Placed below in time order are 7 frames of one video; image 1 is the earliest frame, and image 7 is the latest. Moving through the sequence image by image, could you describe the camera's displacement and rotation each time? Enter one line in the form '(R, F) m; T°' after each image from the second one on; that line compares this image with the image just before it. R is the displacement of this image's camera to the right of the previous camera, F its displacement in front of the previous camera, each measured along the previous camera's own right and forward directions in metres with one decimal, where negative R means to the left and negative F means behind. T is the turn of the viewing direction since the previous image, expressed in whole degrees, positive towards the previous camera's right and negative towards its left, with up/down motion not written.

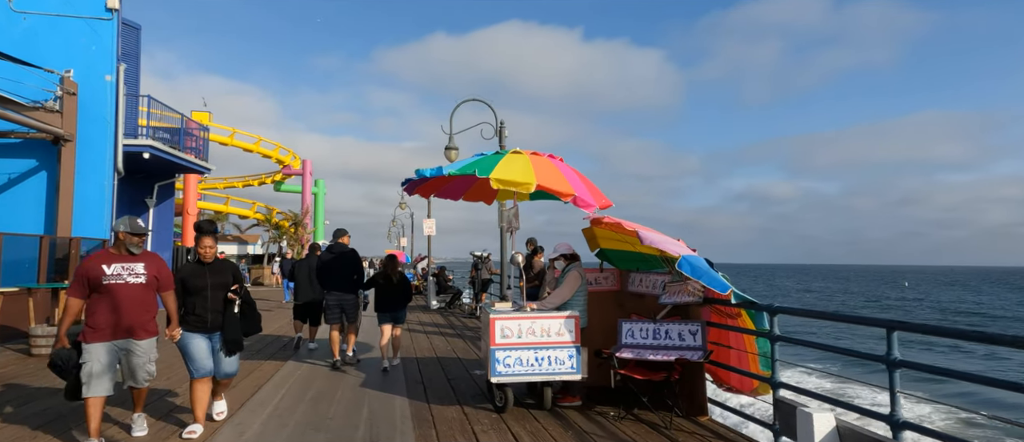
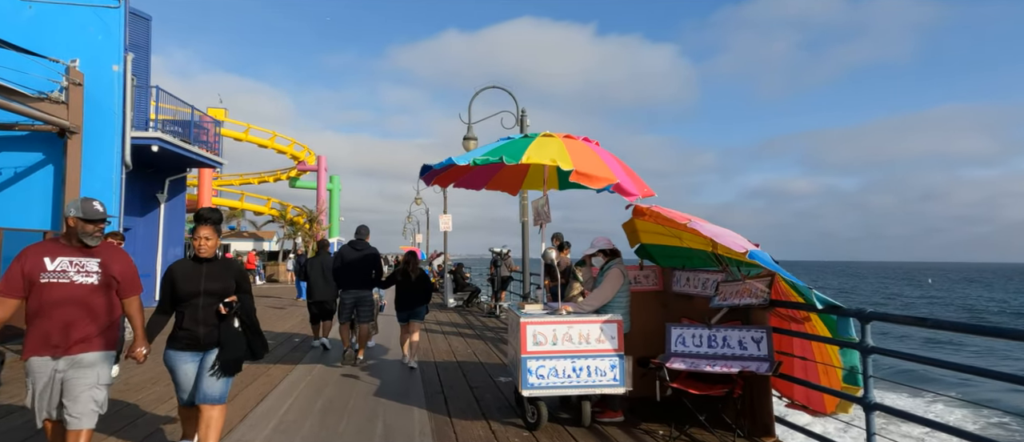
(-0.2, +0.6) m; -1°
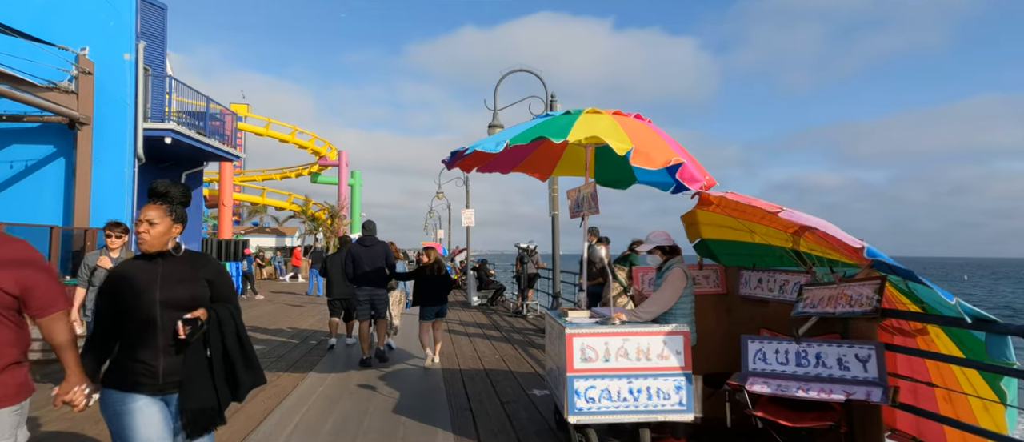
(-0.2, +0.8) m; -2°
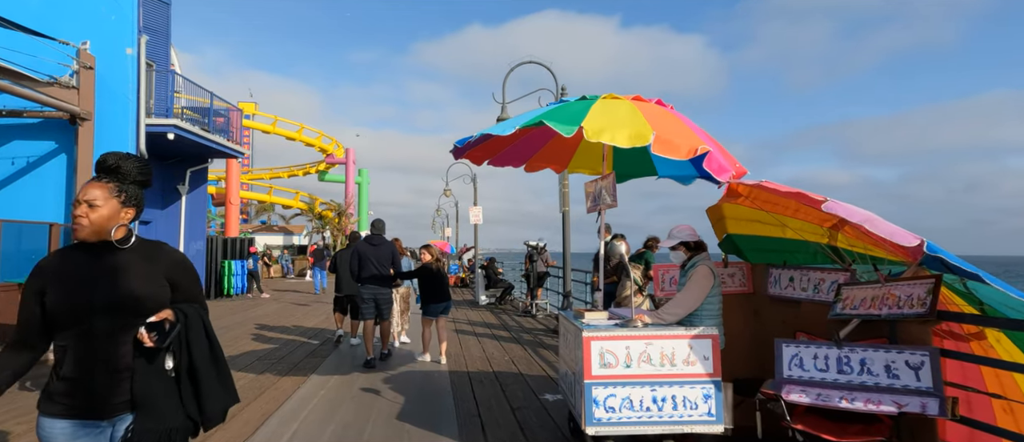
(0.0, +0.3) m; -1°
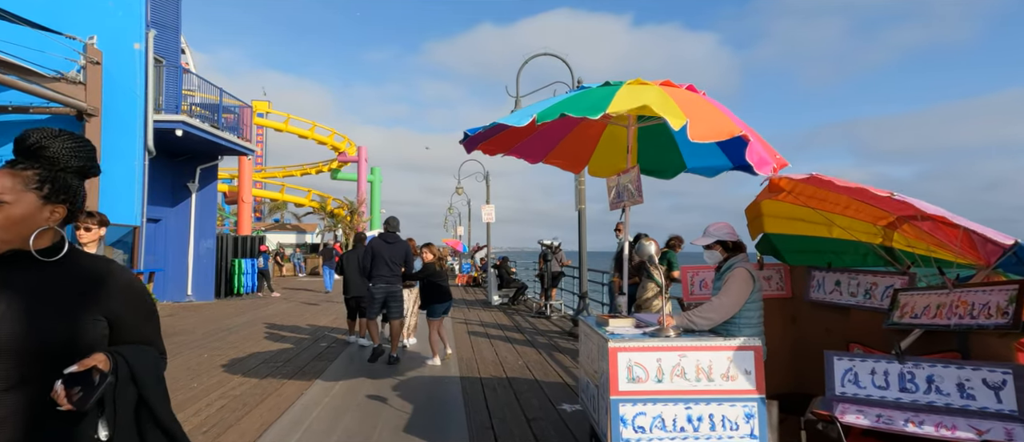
(0.0, +0.4) m; -1°
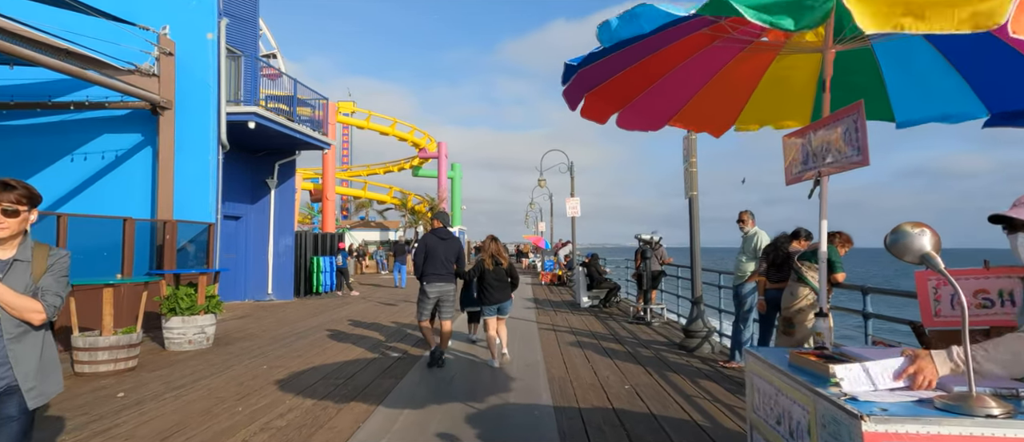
(-0.2, +1.4) m; -8°
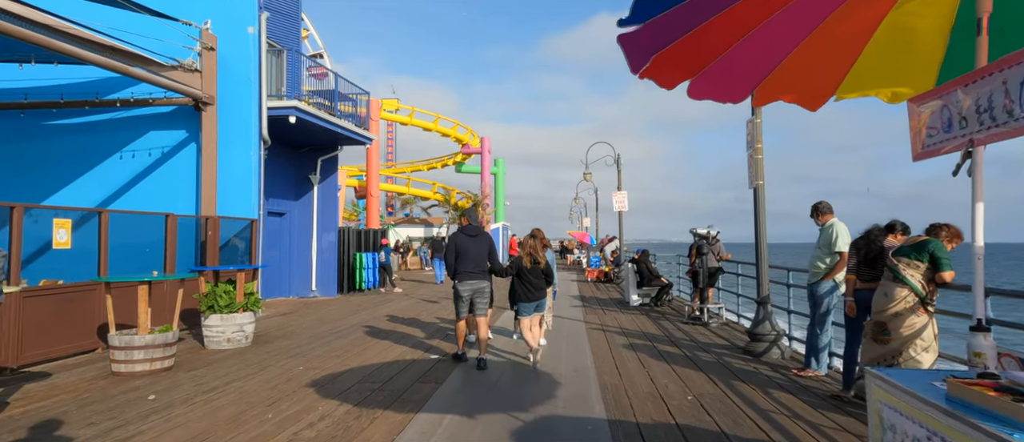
(0.0, +0.5) m; -5°
